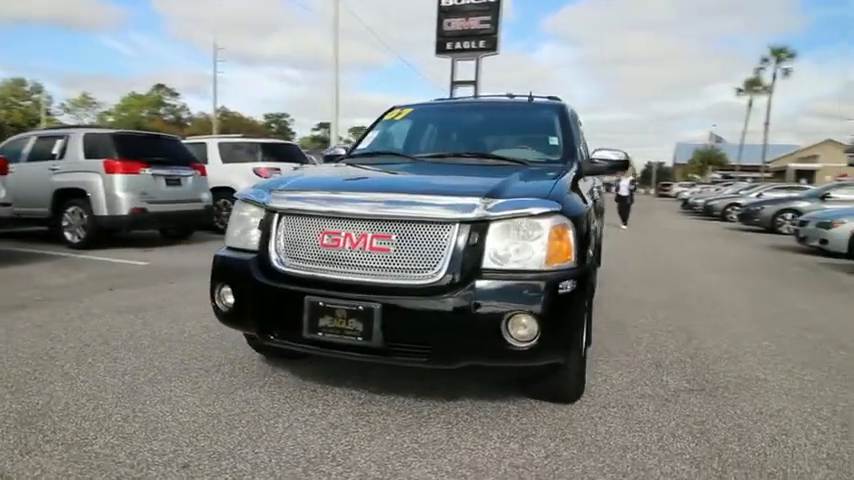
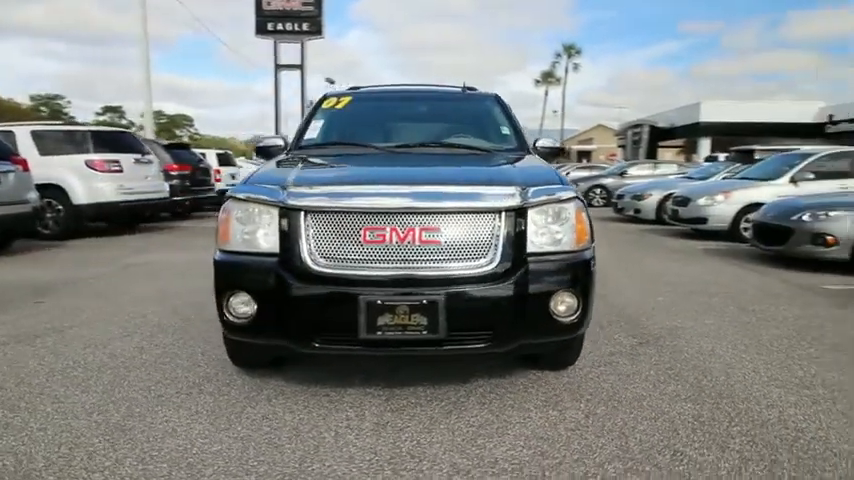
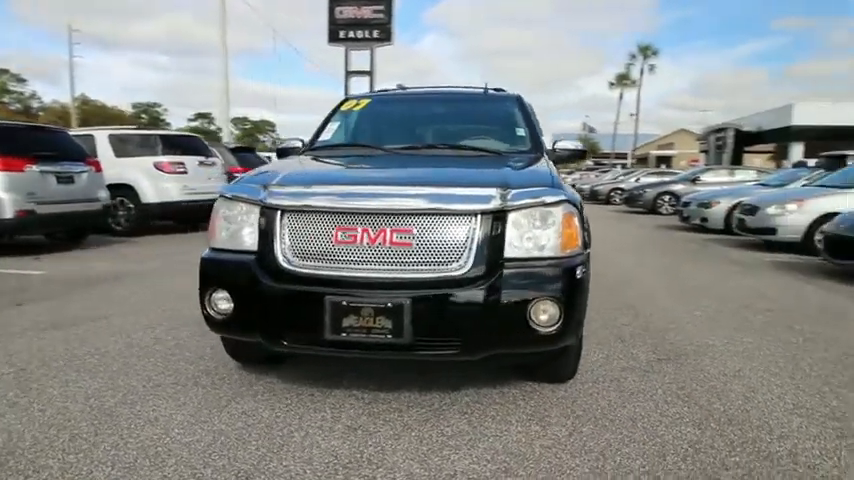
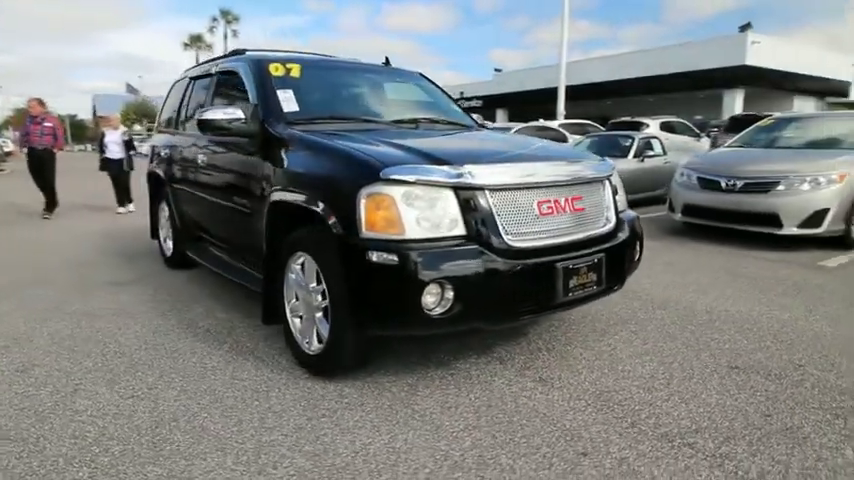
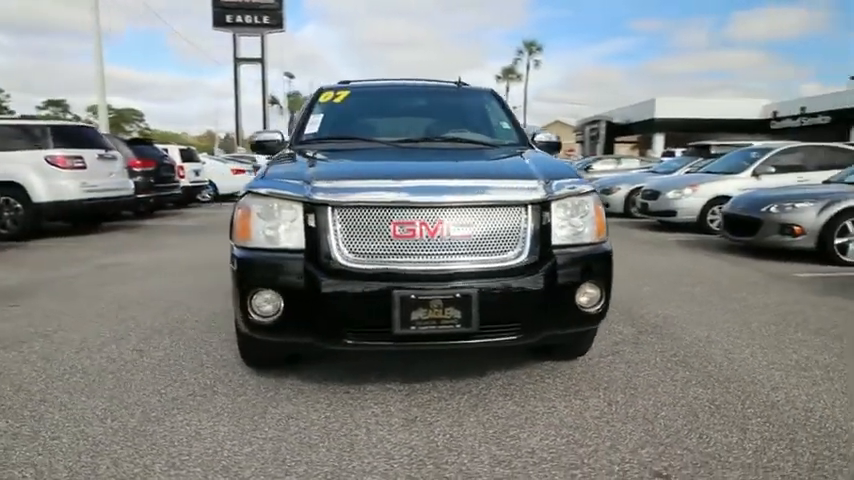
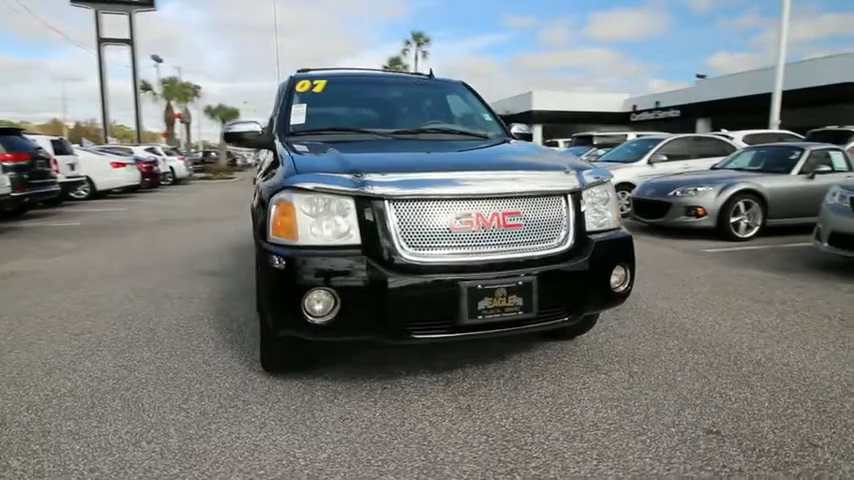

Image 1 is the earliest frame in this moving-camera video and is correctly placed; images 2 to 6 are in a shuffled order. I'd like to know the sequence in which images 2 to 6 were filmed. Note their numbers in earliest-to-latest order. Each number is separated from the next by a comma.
3, 2, 5, 6, 4
